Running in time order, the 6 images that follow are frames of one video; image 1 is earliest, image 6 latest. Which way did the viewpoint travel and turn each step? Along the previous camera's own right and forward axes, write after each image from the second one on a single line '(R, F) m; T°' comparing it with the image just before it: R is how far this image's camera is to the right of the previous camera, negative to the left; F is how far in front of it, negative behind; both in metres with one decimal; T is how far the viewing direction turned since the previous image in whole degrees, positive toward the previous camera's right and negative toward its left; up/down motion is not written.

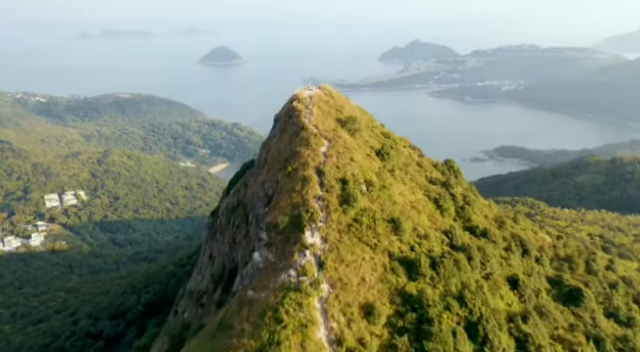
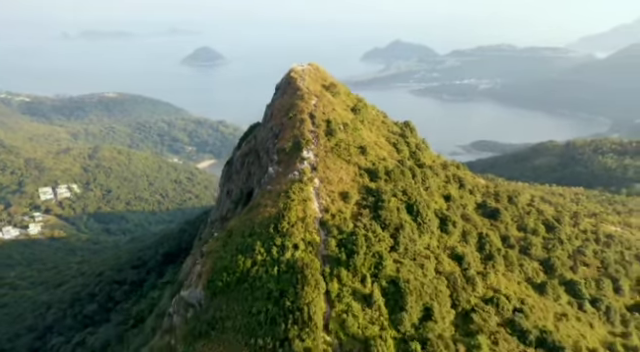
(-0.6, -10.1) m; +2°
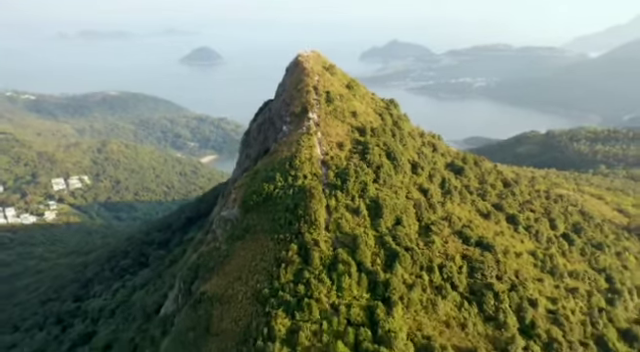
(-0.3, -9.7) m; 0°
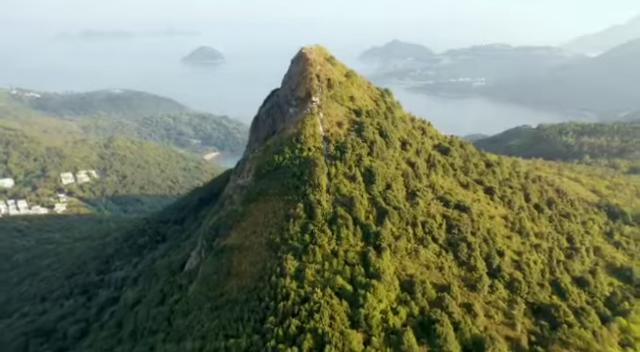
(-0.1, -6.0) m; 0°
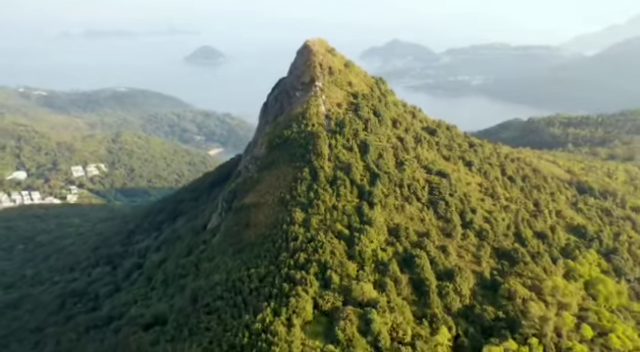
(-0.2, -7.2) m; 0°
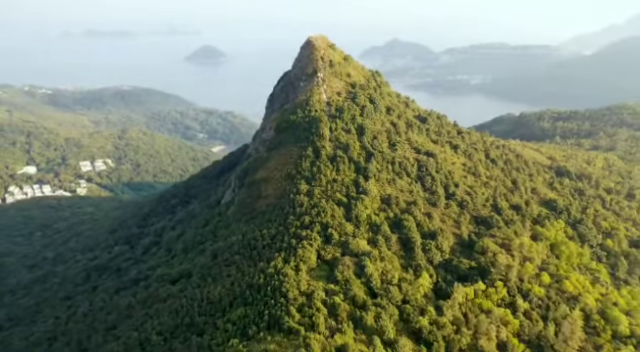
(-0.2, -6.2) m; 0°
